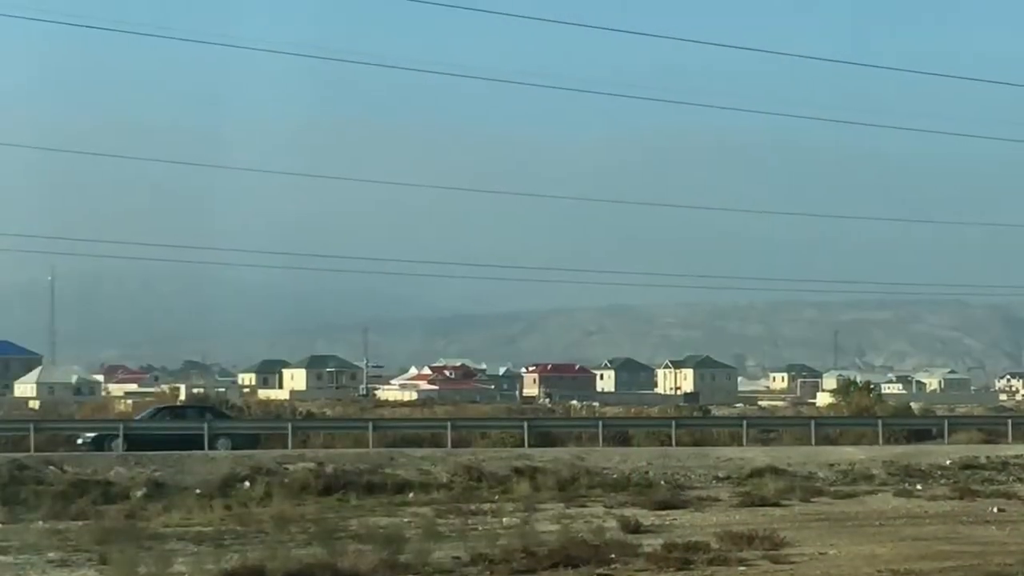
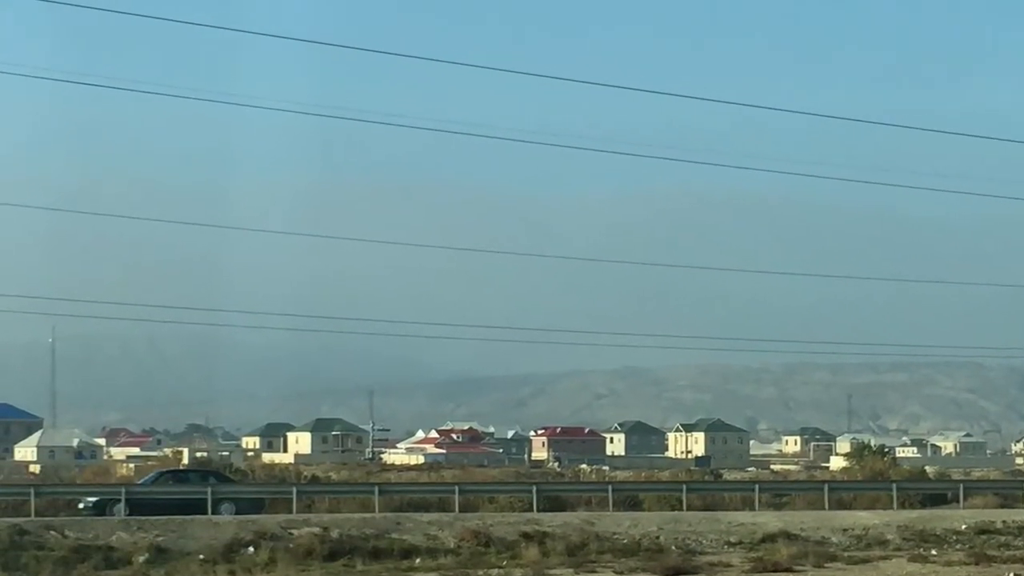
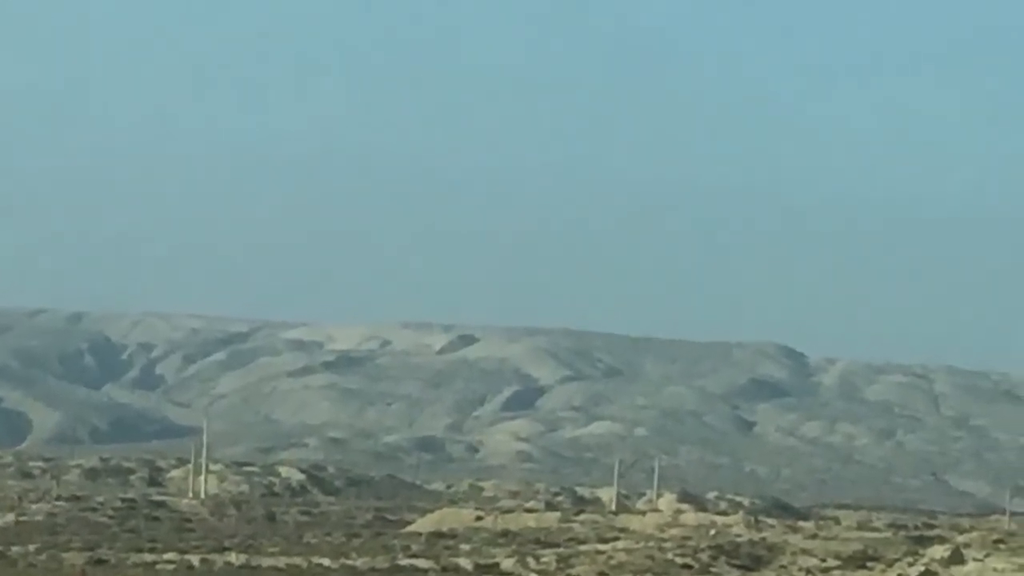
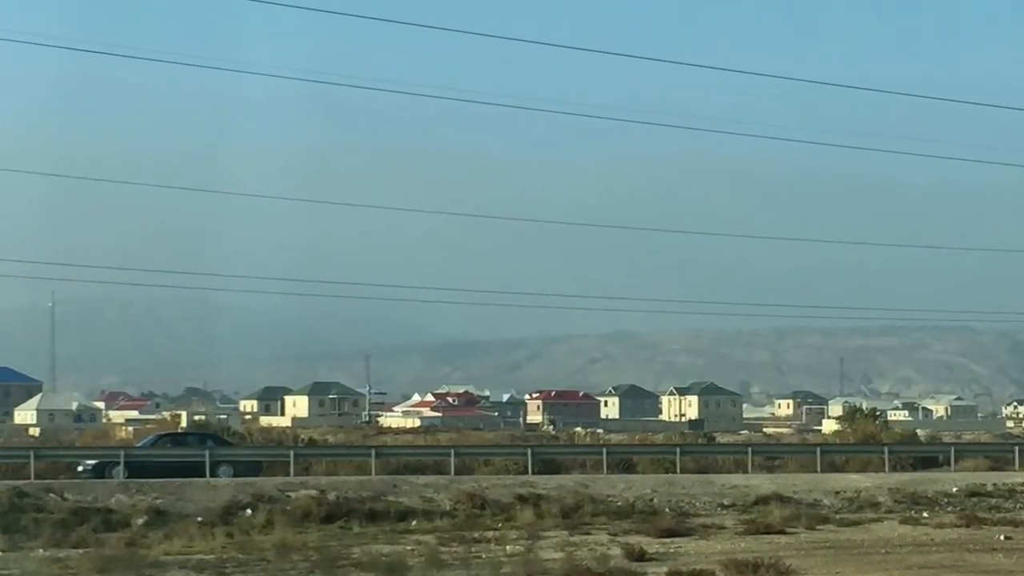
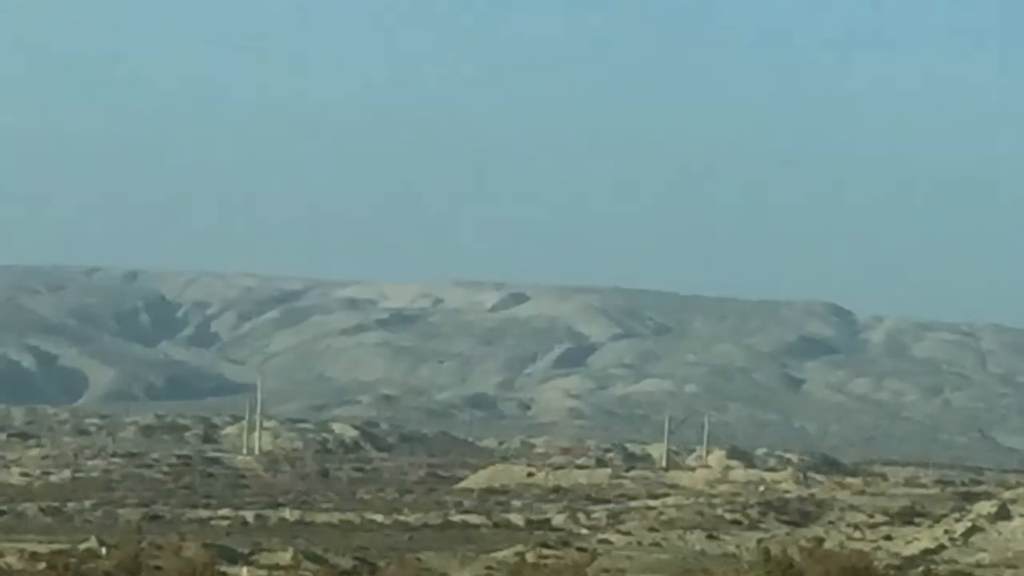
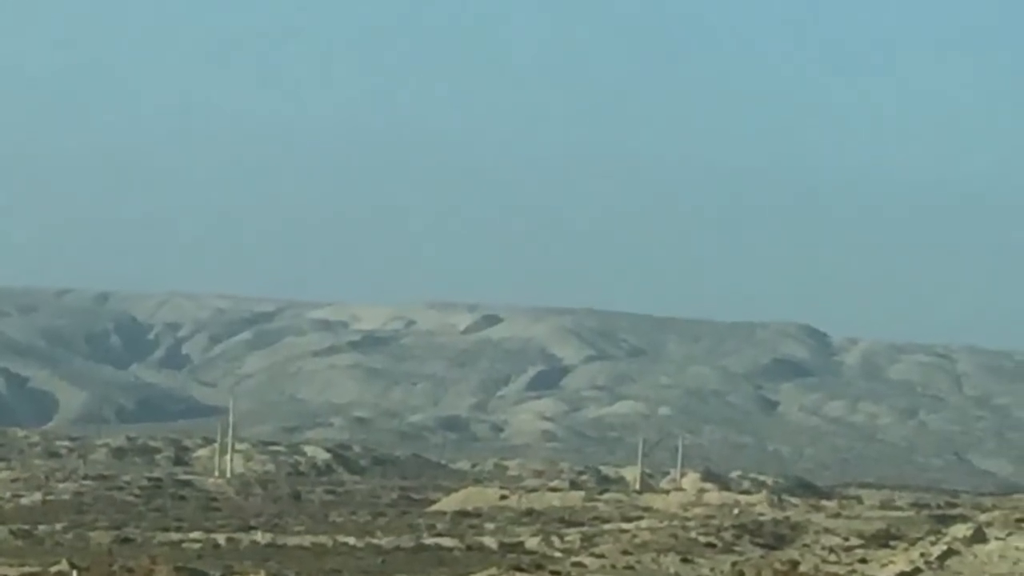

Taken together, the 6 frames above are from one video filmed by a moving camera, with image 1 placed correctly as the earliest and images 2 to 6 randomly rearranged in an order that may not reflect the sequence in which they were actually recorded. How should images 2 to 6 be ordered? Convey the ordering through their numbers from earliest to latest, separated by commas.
4, 2, 5, 6, 3
